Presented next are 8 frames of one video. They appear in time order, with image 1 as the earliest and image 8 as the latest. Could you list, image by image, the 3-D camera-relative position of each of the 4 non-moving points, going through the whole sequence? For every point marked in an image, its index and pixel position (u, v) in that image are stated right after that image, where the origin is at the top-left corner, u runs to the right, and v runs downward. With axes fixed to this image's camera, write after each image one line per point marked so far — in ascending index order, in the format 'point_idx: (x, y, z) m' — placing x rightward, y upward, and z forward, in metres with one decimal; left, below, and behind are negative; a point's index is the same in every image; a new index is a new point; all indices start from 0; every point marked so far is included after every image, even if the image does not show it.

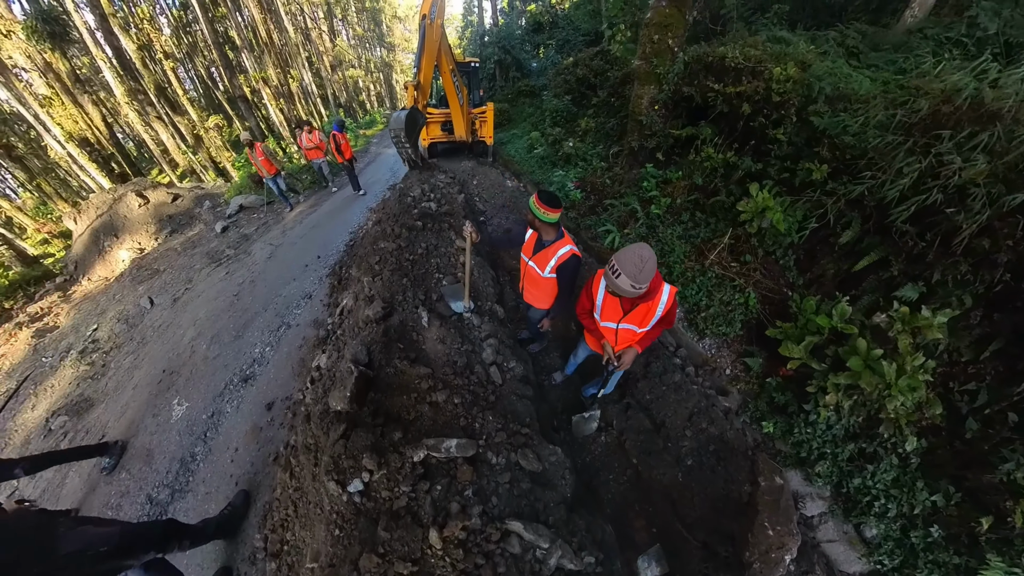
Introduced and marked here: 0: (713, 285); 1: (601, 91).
0: (+3.9, -0.4, +4.9) m
1: (+2.8, +6.7, +8.7) m
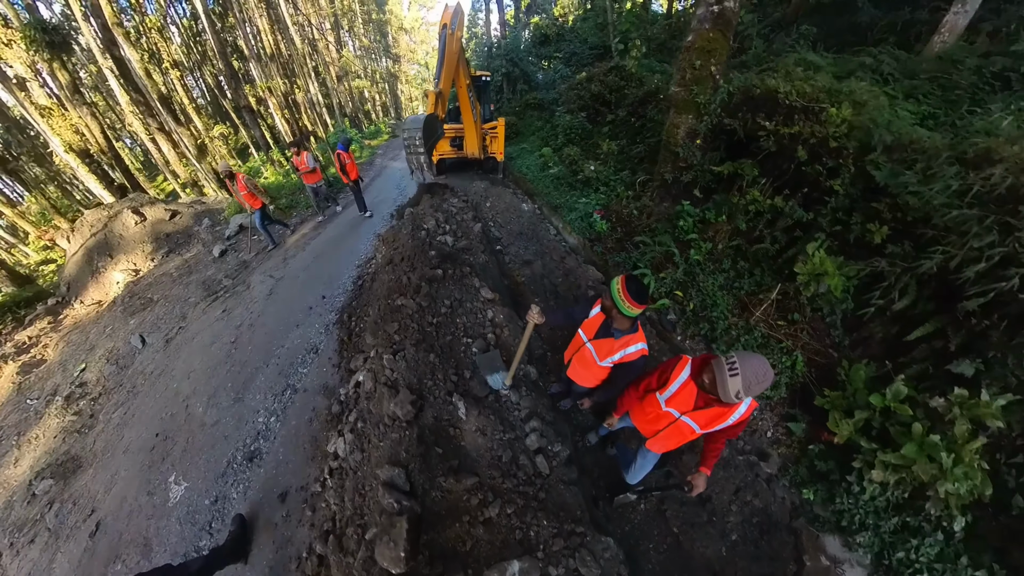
0: (+4.3, -1.2, +4.6) m
1: (+3.2, +5.9, +8.4) m
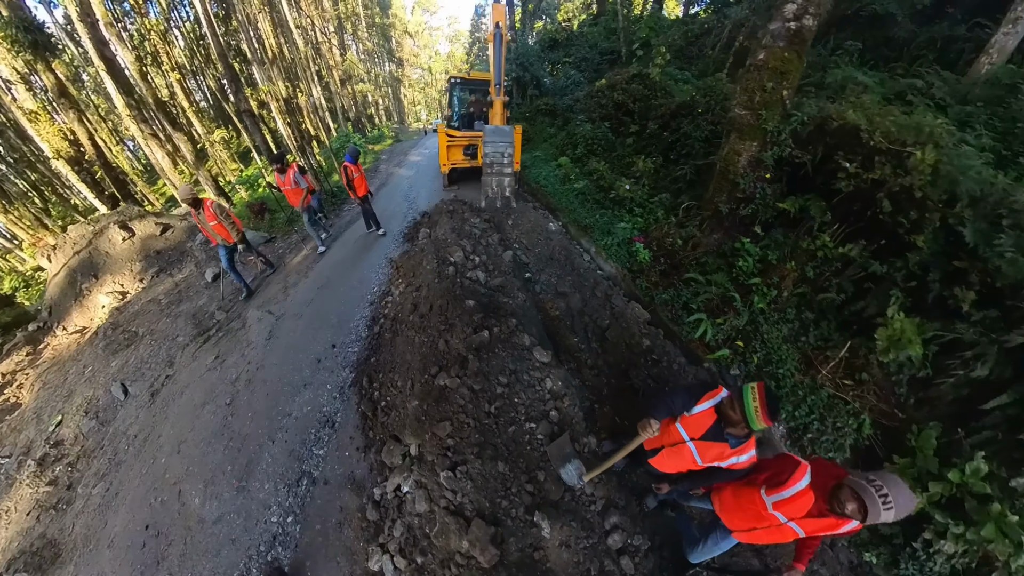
0: (+5.0, -1.9, +4.2) m
1: (+3.9, +5.2, +8.0) m
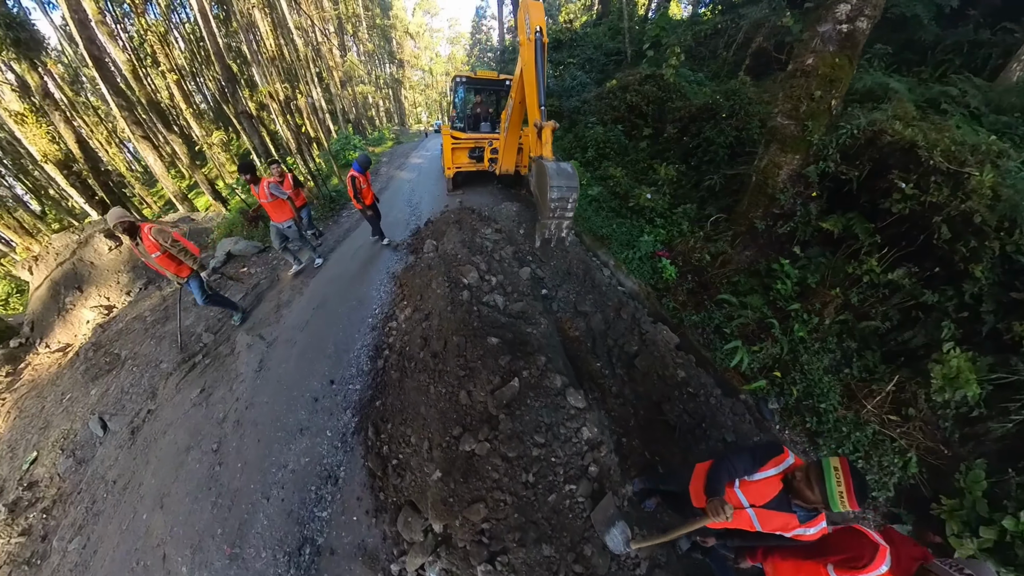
0: (+5.3, -2.3, +3.9) m
1: (+4.2, +4.8, +7.6) m
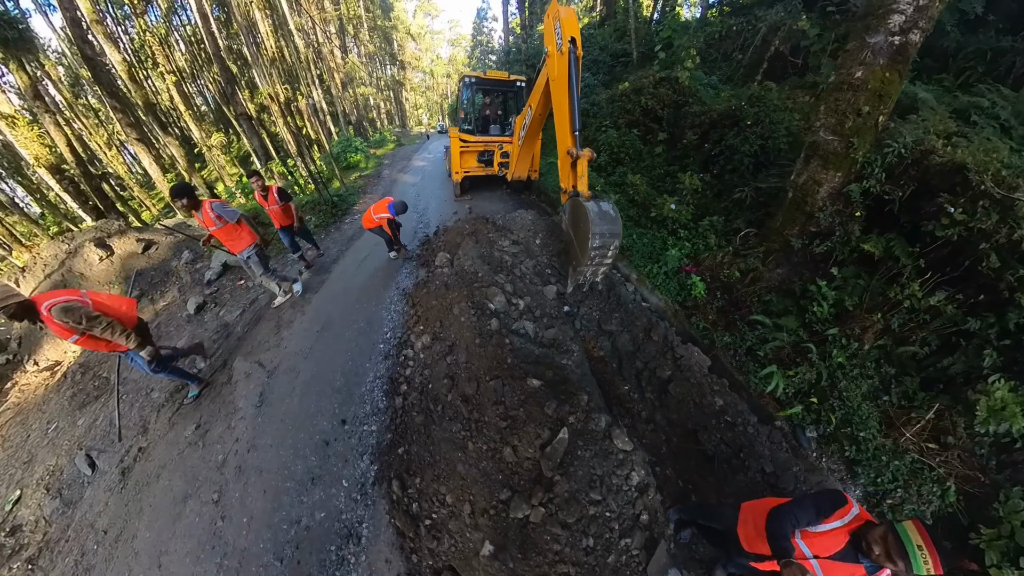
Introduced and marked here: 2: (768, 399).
0: (+5.6, -2.6, +3.7) m
1: (+4.6, +4.5, +7.4) m
2: (+4.1, -1.8, +4.1) m
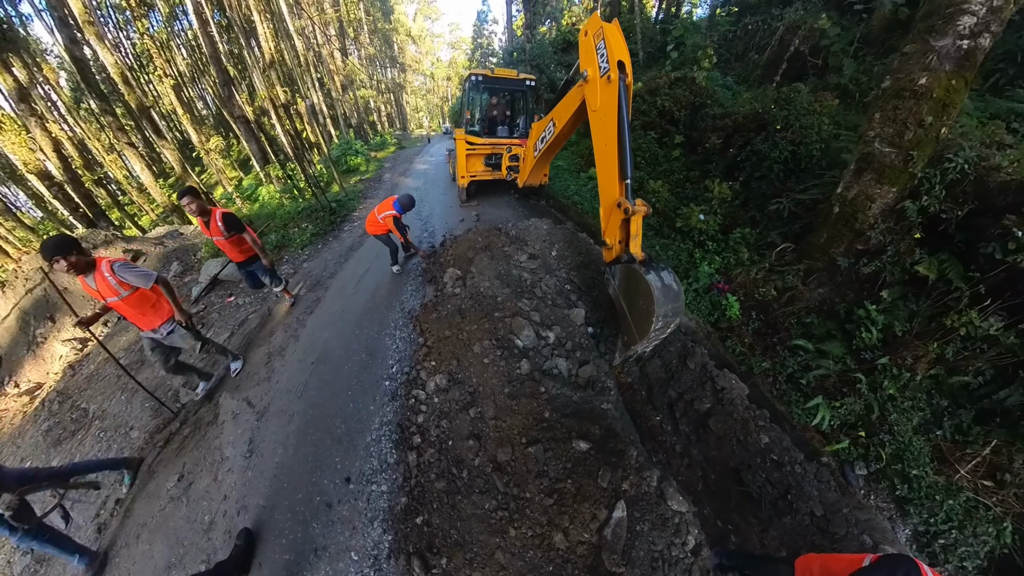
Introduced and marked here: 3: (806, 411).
0: (+6.0, -2.9, +3.4) m
1: (+4.9, +4.2, +7.0) m
2: (+4.4, -2.1, +3.8) m
3: (+4.4, -1.8, +3.9) m
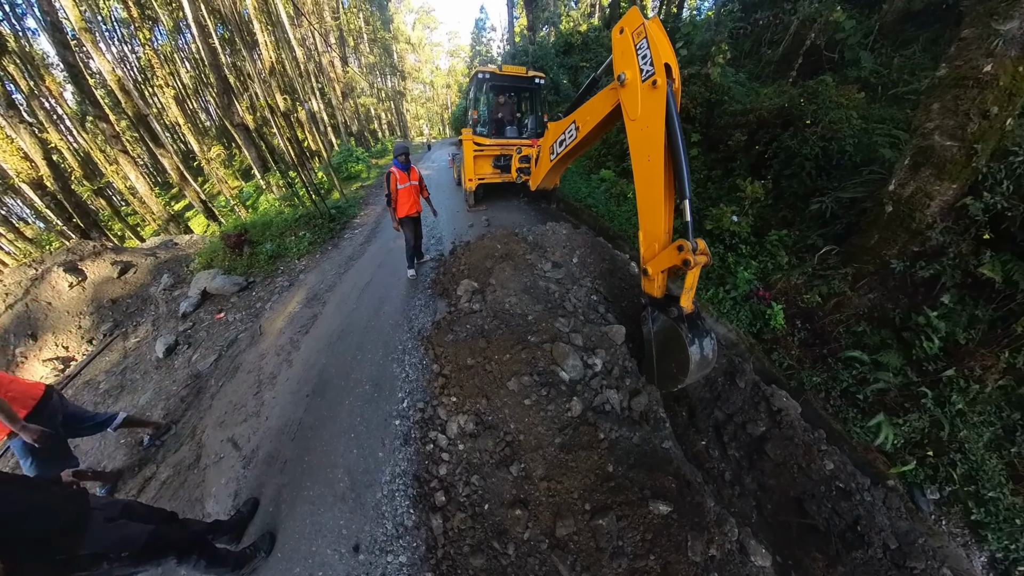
0: (+6.5, -3.0, +3.1) m
1: (+5.2, +4.1, +6.8) m
2: (+4.9, -2.2, +3.5) m
3: (+4.8, -1.9, +3.5) m
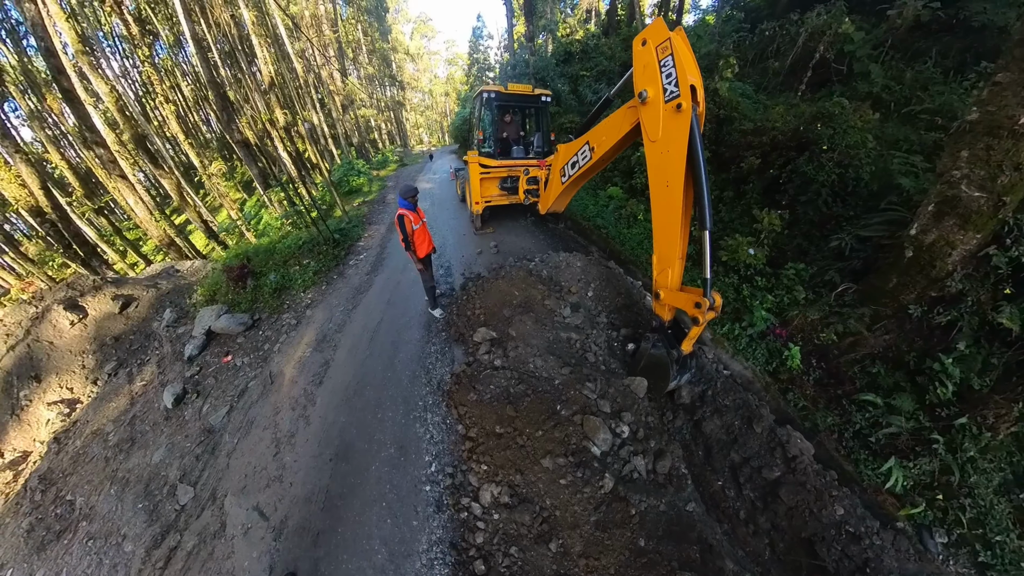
0: (+6.8, -3.7, +3.2) m
1: (+5.4, +3.5, +6.7) m
2: (+5.2, -2.9, +3.6) m
3: (+5.2, -2.6, +3.6) m
